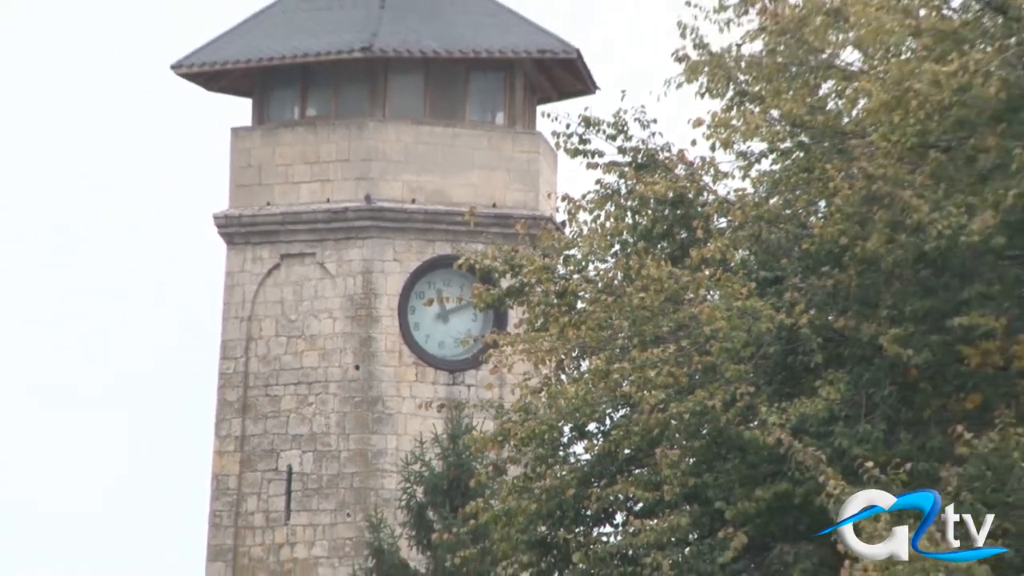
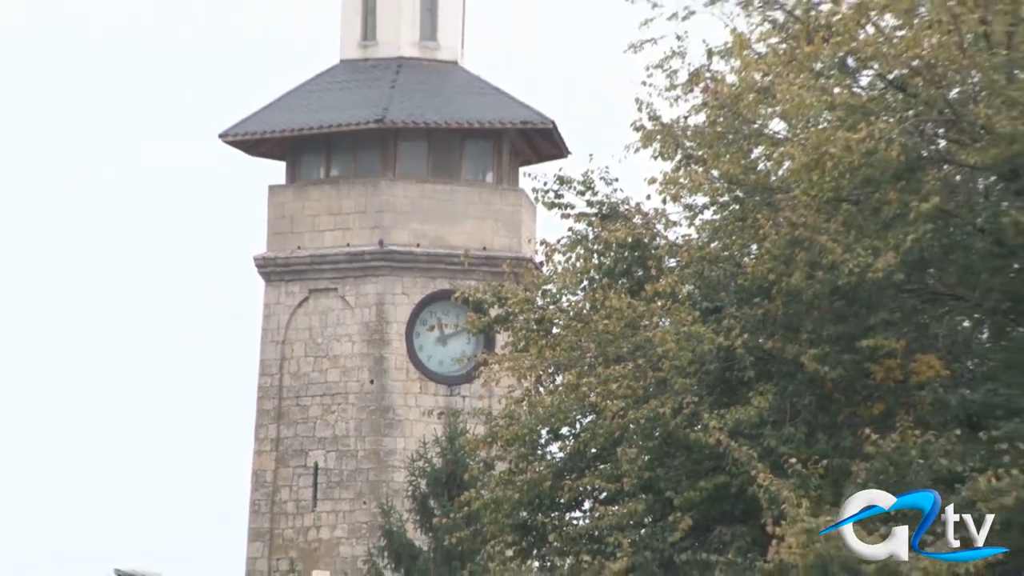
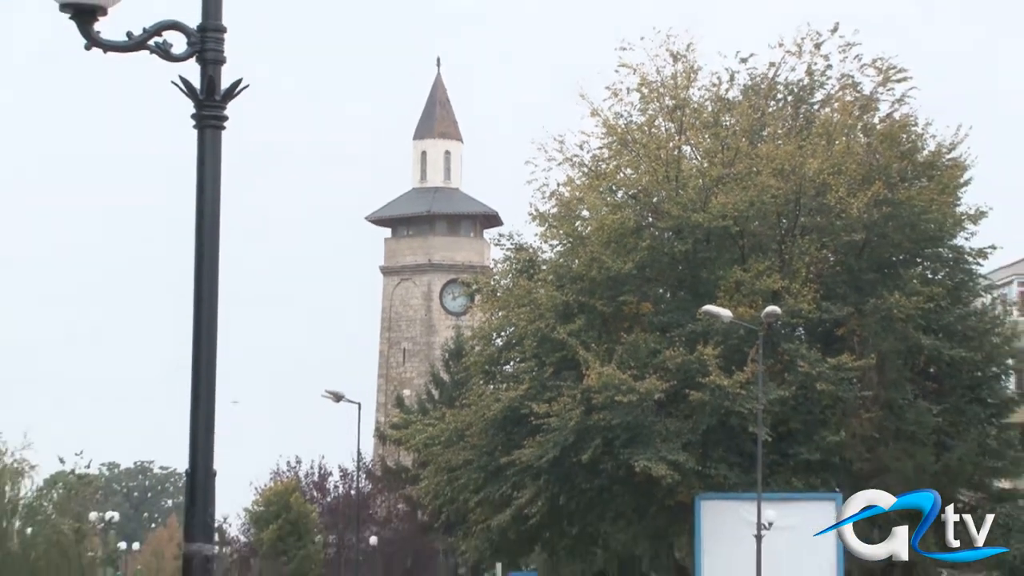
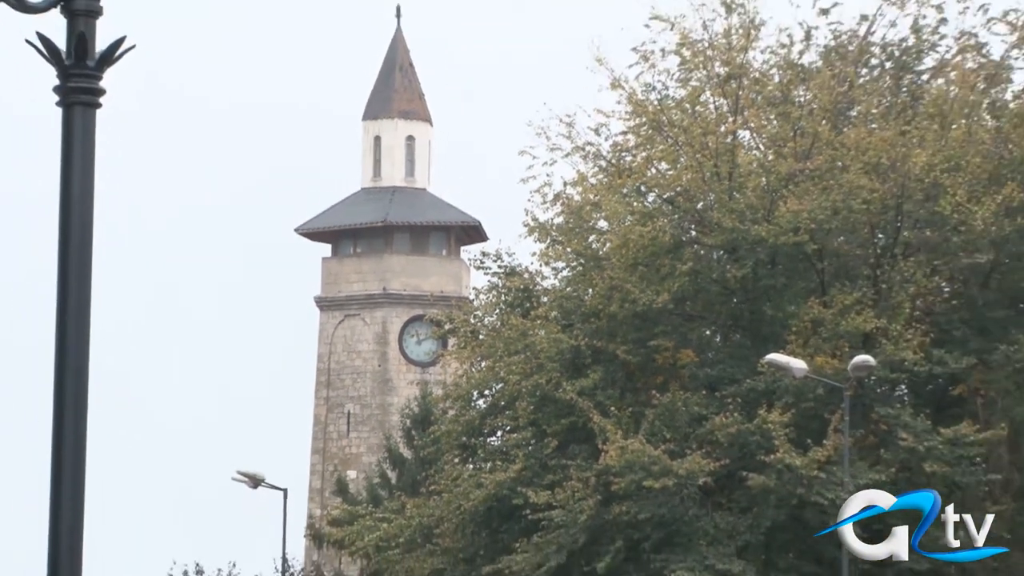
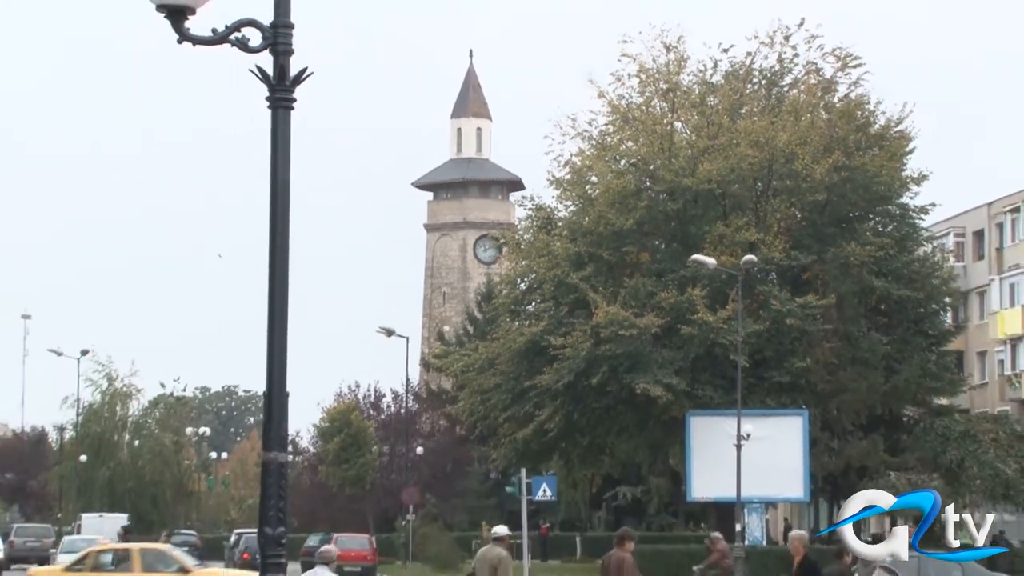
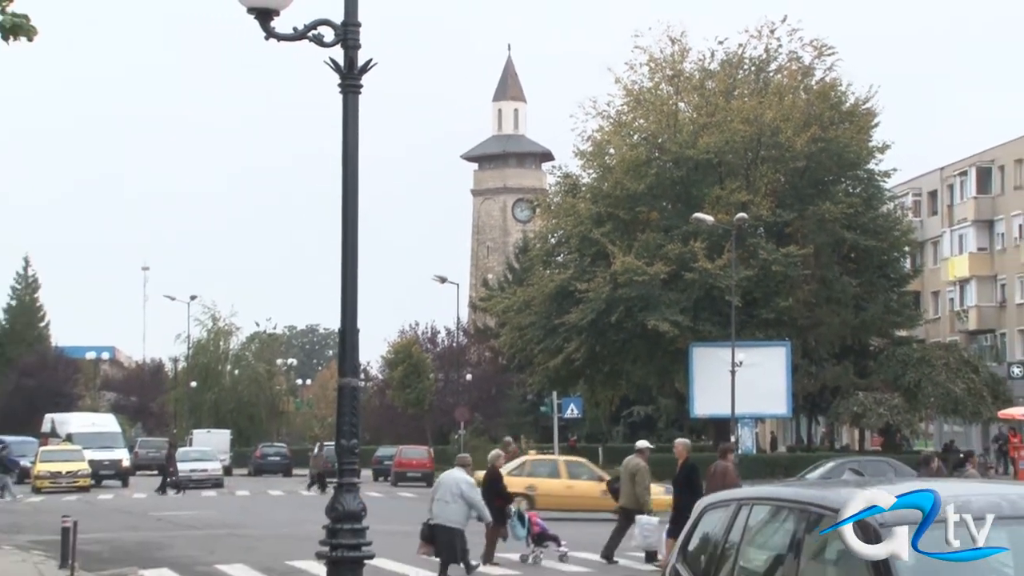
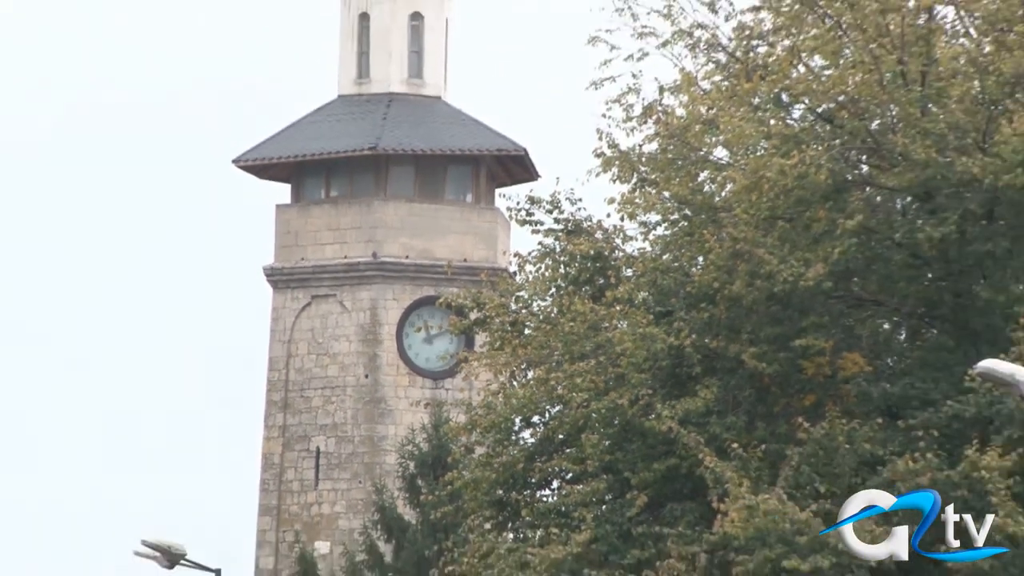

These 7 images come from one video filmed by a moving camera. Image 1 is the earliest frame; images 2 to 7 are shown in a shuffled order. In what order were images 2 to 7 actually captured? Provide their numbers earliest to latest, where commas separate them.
2, 7, 4, 3, 5, 6
